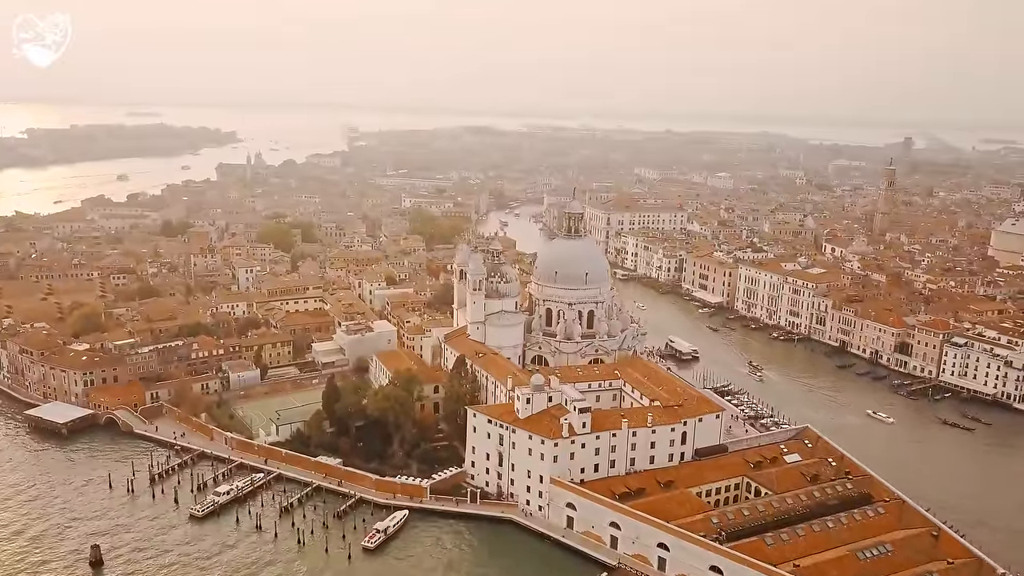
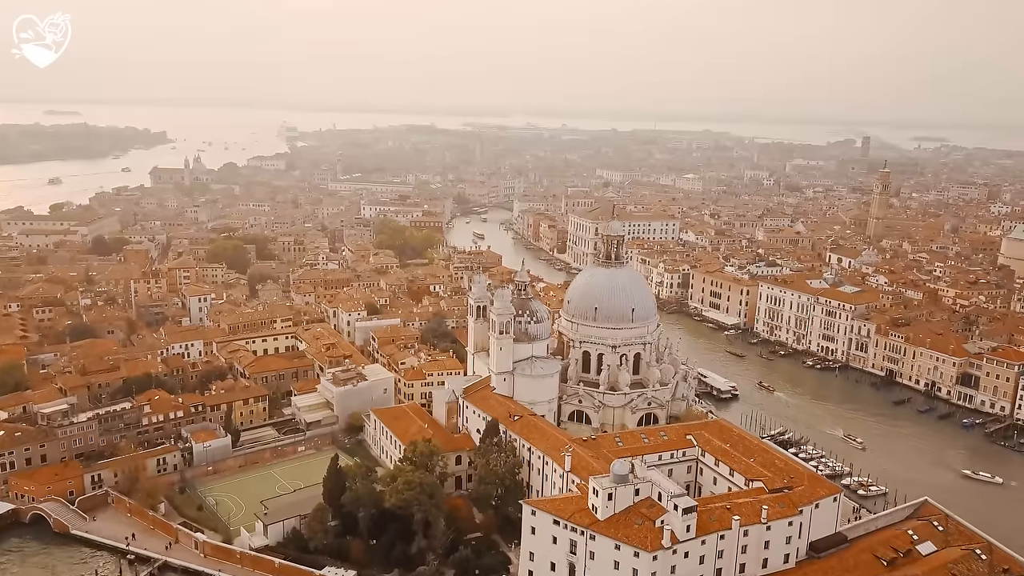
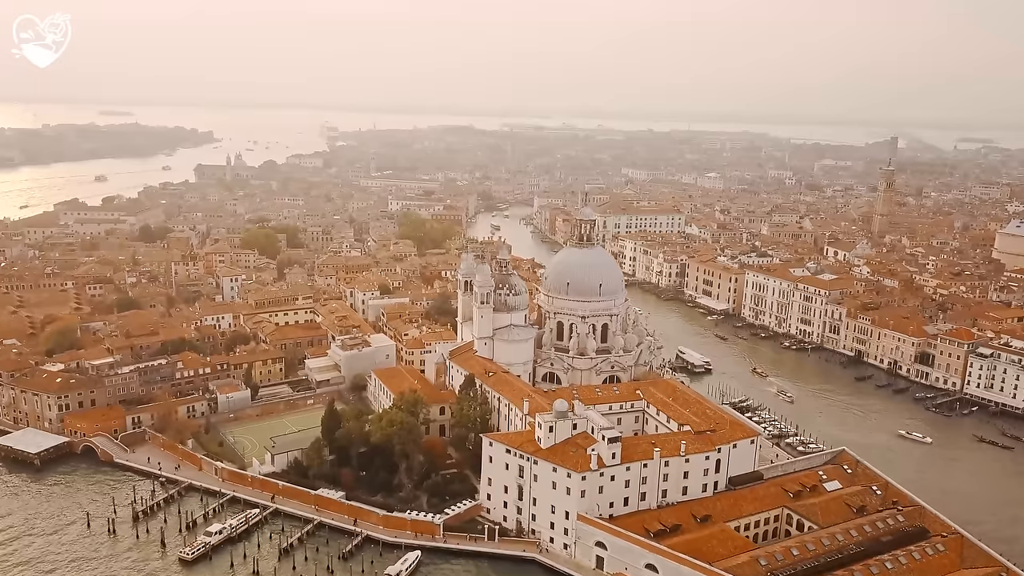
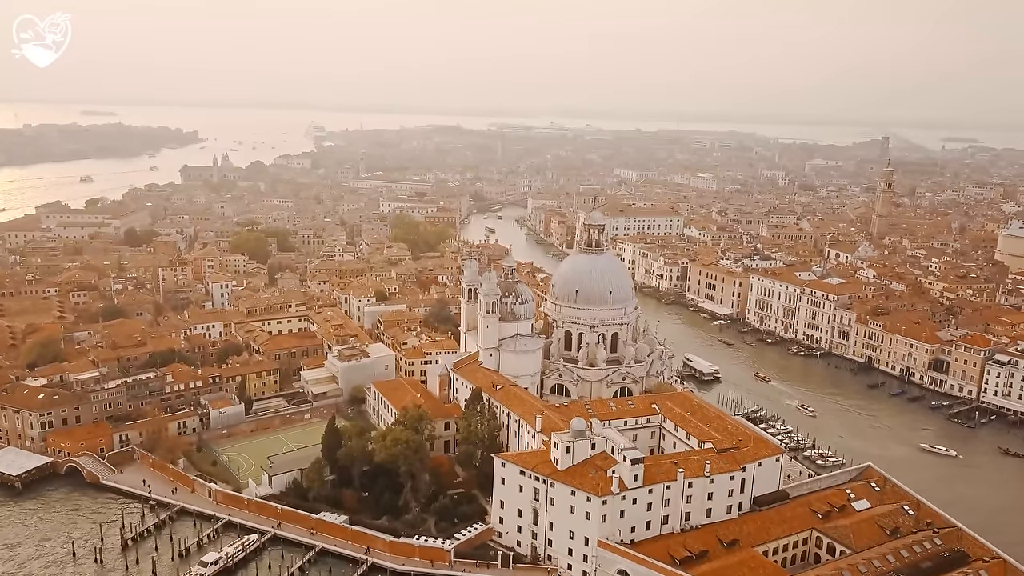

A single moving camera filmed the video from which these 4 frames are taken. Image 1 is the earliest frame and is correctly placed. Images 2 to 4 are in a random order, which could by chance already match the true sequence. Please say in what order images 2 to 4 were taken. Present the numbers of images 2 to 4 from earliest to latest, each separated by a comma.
3, 4, 2
